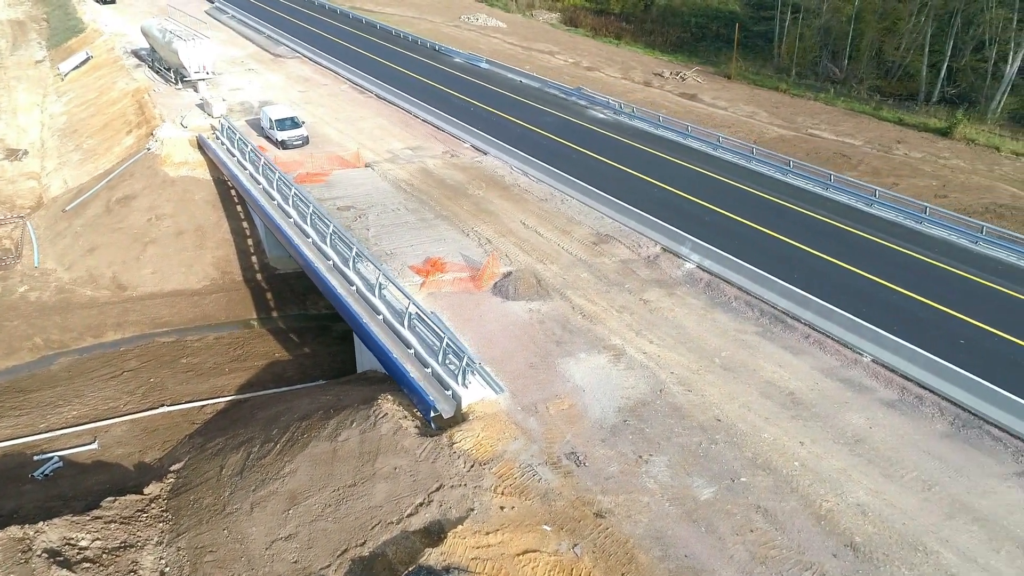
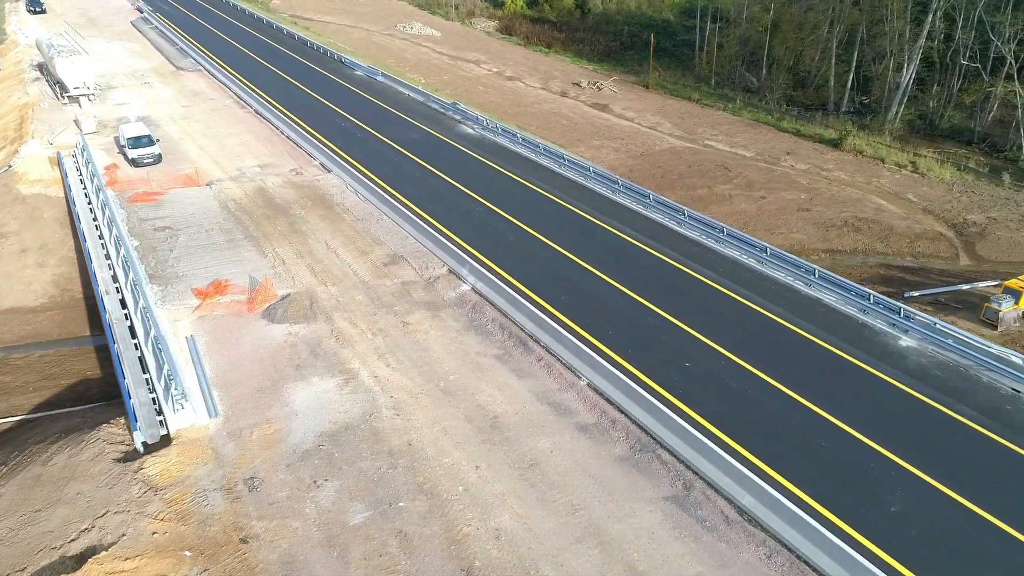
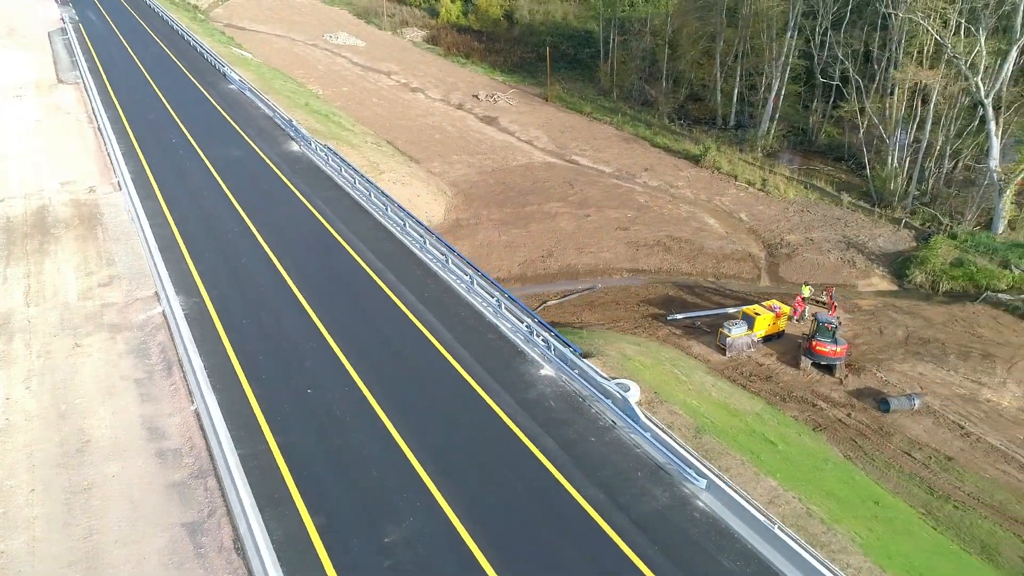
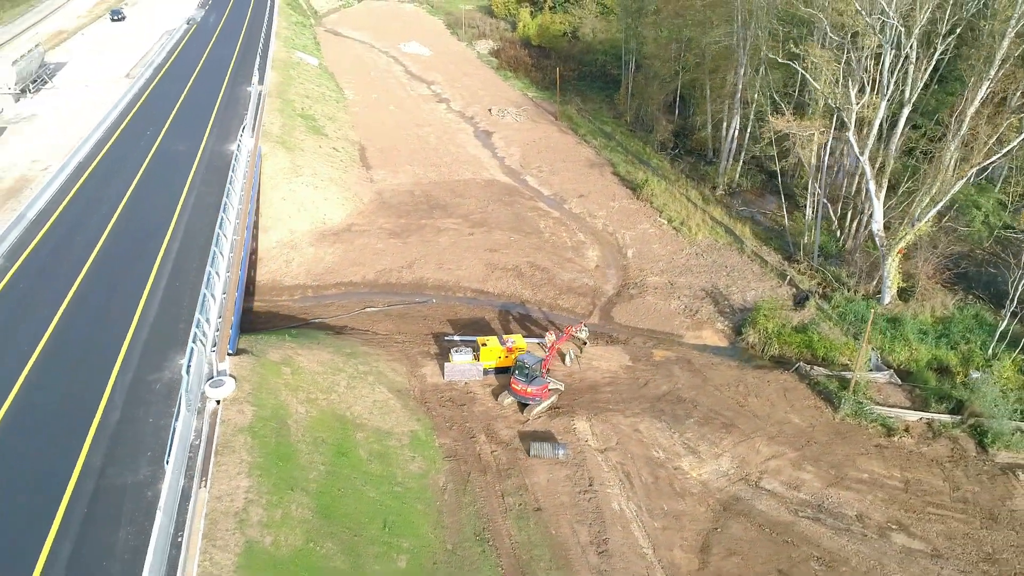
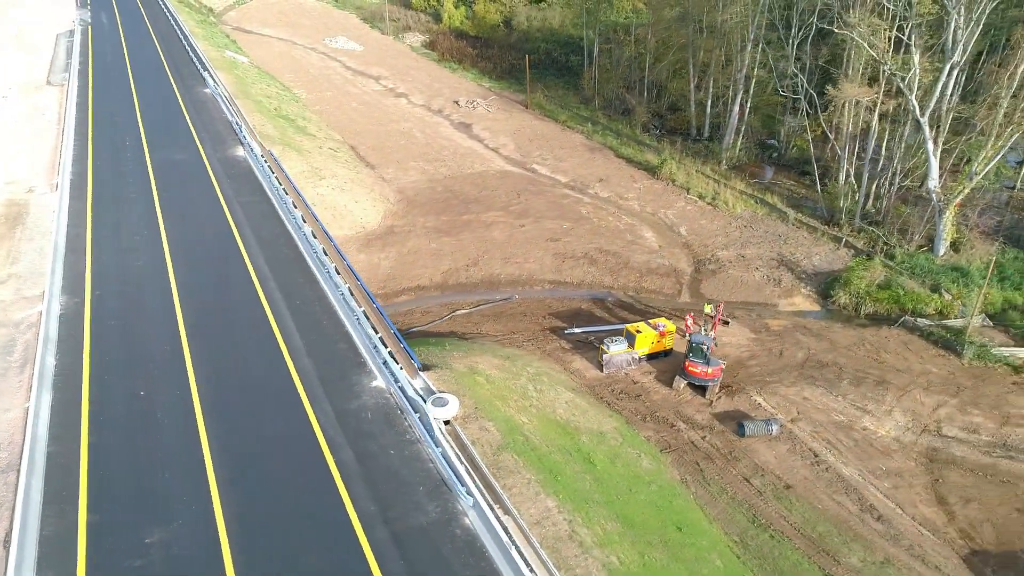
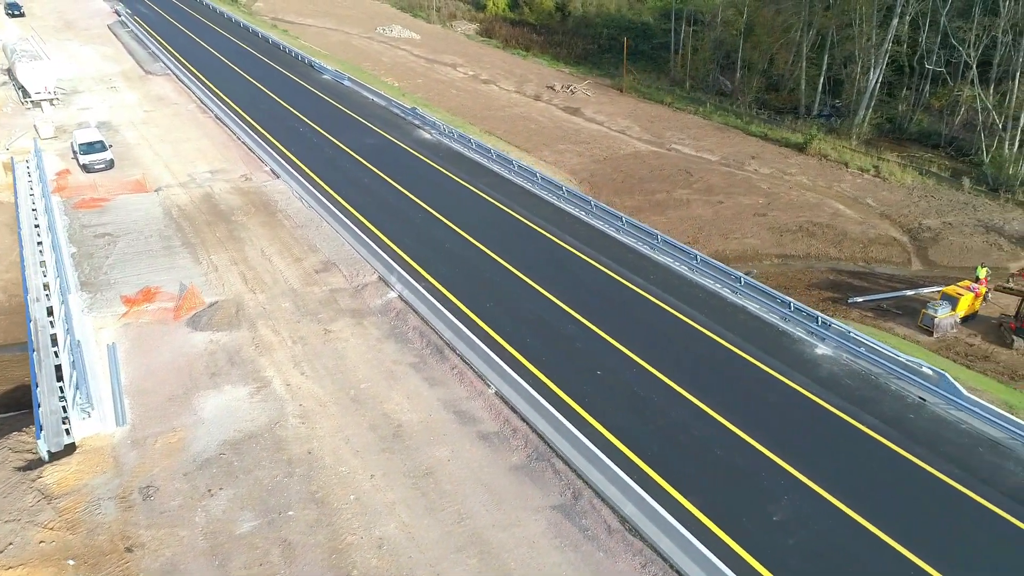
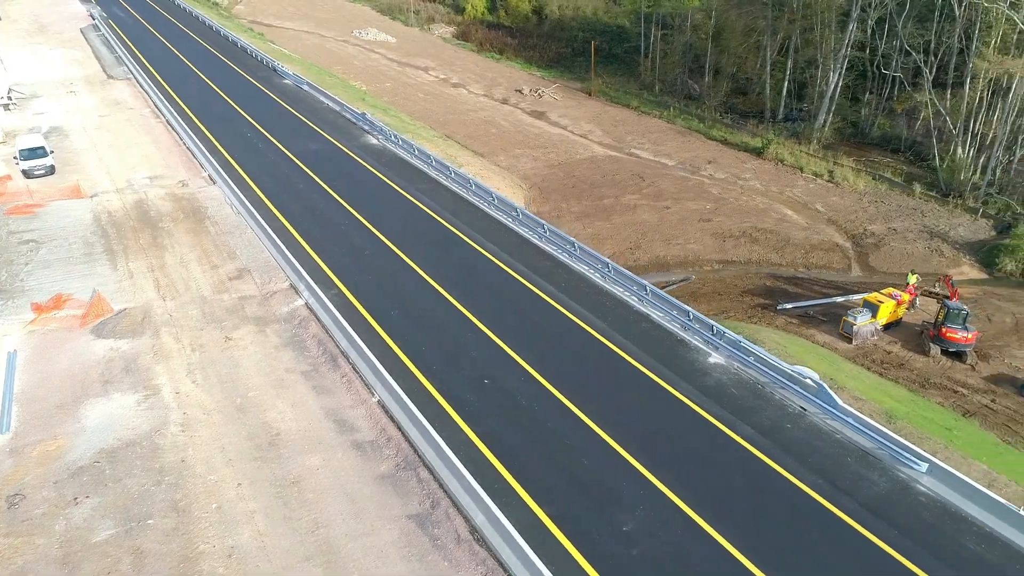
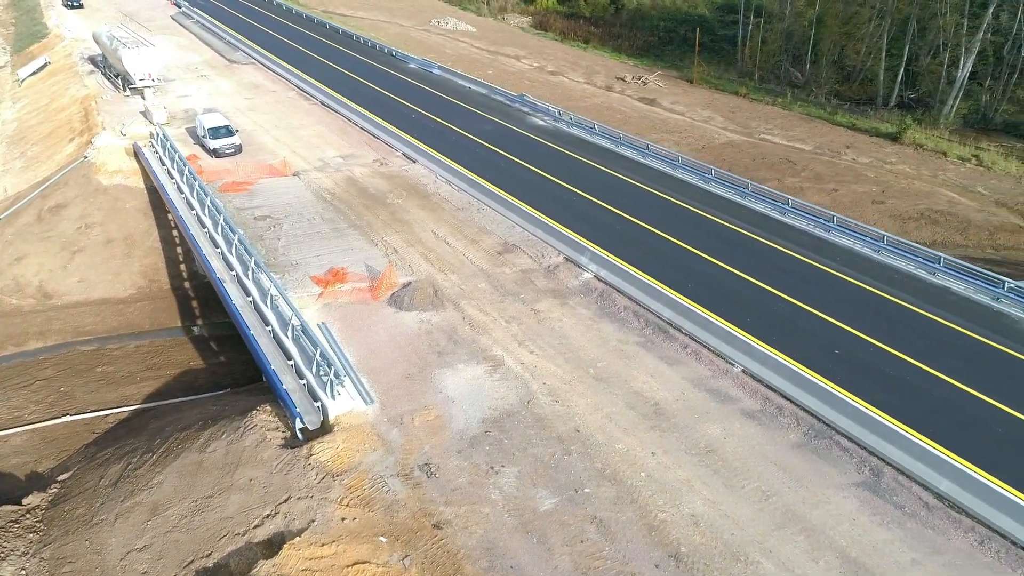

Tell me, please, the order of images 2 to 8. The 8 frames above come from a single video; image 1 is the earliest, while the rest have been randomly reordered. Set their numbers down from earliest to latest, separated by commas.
8, 2, 6, 7, 3, 5, 4
